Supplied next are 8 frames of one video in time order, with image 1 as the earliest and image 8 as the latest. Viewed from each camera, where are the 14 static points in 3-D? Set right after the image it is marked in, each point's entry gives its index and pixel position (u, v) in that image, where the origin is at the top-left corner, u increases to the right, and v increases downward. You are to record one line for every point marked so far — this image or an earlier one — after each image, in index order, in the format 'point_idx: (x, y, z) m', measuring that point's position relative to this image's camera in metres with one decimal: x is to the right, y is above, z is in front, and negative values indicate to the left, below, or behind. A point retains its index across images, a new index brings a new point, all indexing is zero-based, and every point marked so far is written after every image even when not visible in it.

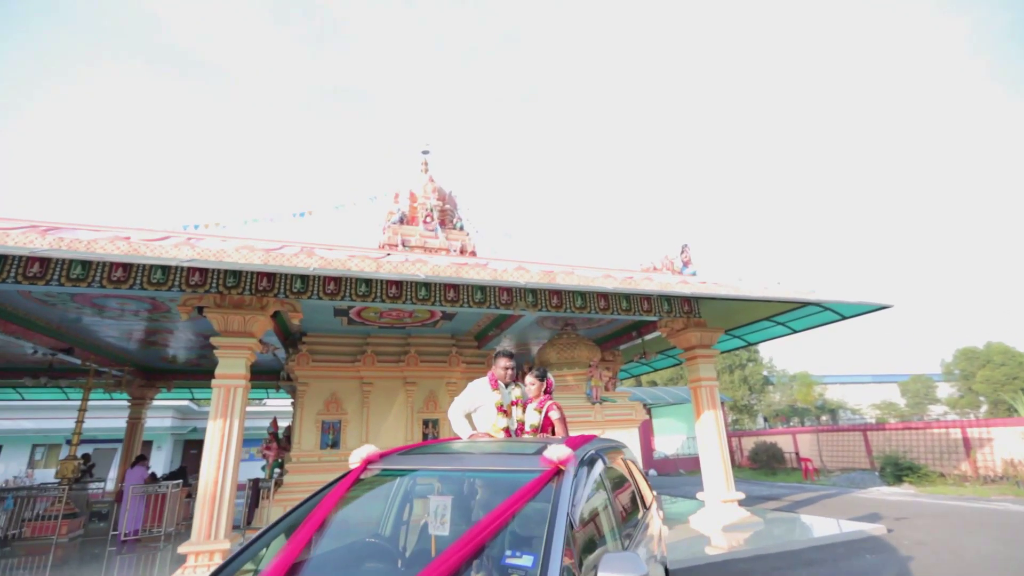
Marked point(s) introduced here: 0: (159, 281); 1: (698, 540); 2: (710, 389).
0: (-3.4, 0.0, +4.8) m
1: (+2.1, -2.8, +5.4) m
2: (+2.6, -1.3, +6.4) m
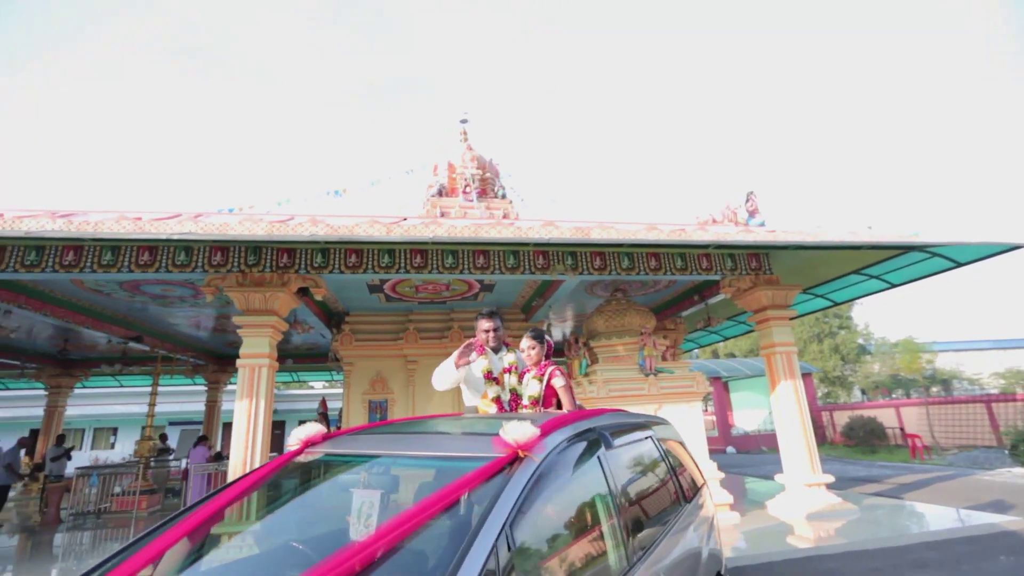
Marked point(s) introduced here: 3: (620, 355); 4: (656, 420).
0: (-3.1, +0.2, +4.7) m
1: (+2.5, -2.3, +4.7) m
2: (+3.1, -0.8, +5.5) m
3: (+1.2, -0.8, +5.6) m
4: (+0.8, -0.7, +2.6) m
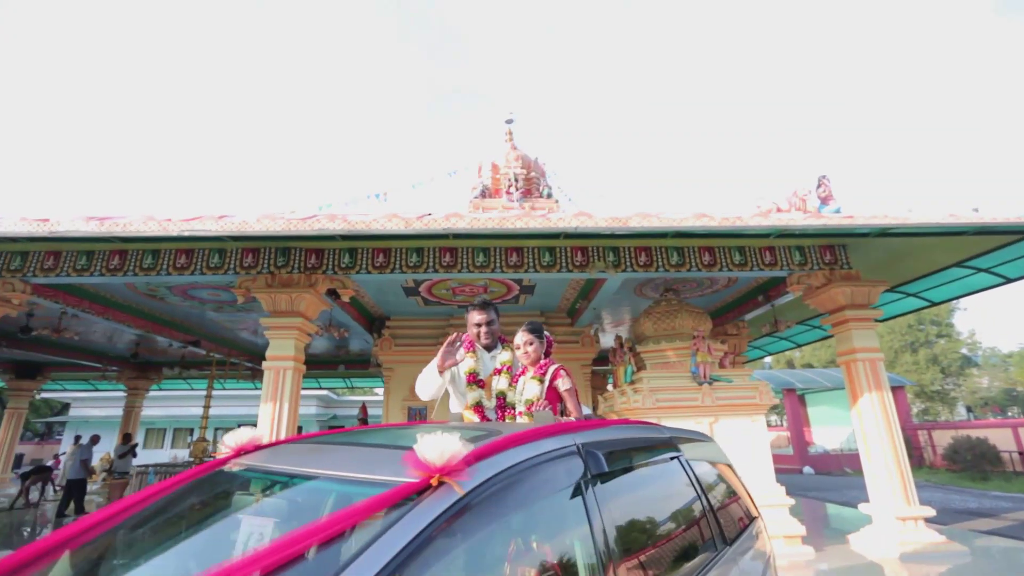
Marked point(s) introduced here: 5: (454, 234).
0: (-2.8, +0.2, +4.7) m
1: (+2.8, -2.2, +3.9) m
2: (+3.4, -0.7, +4.8) m
3: (+1.6, -0.8, +5.0) m
4: (+0.8, -0.6, +2.1) m
5: (-0.5, +0.5, +4.2) m
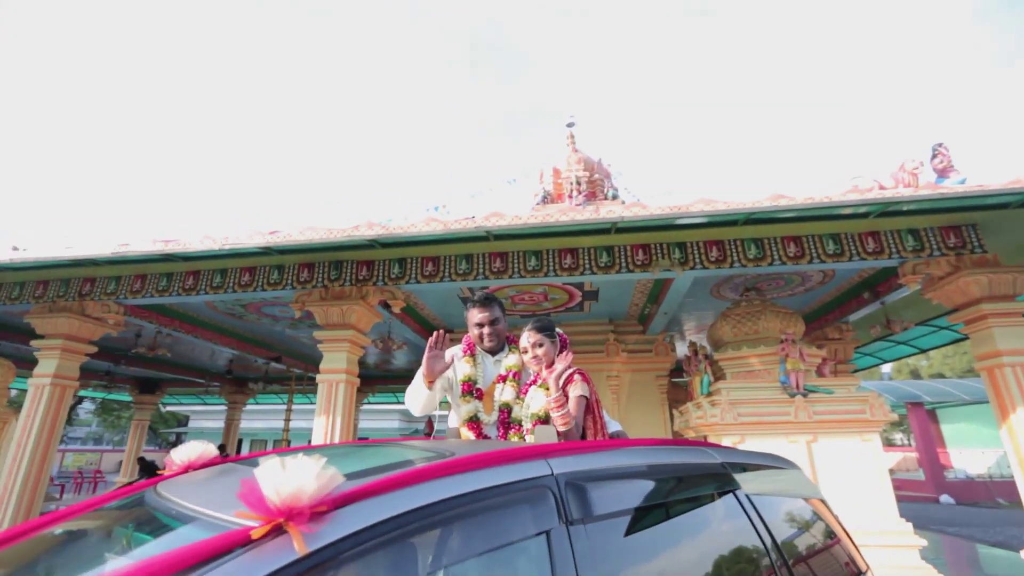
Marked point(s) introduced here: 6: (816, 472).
0: (-2.3, +0.1, +4.8) m
1: (+3.2, -2.1, +3.0) m
2: (+3.9, -0.6, +3.8) m
3: (+2.1, -0.7, +4.4) m
4: (+0.8, -0.6, +1.6) m
5: (-0.1, +0.4, +4.0) m
6: (+2.4, -1.4, +3.9) m
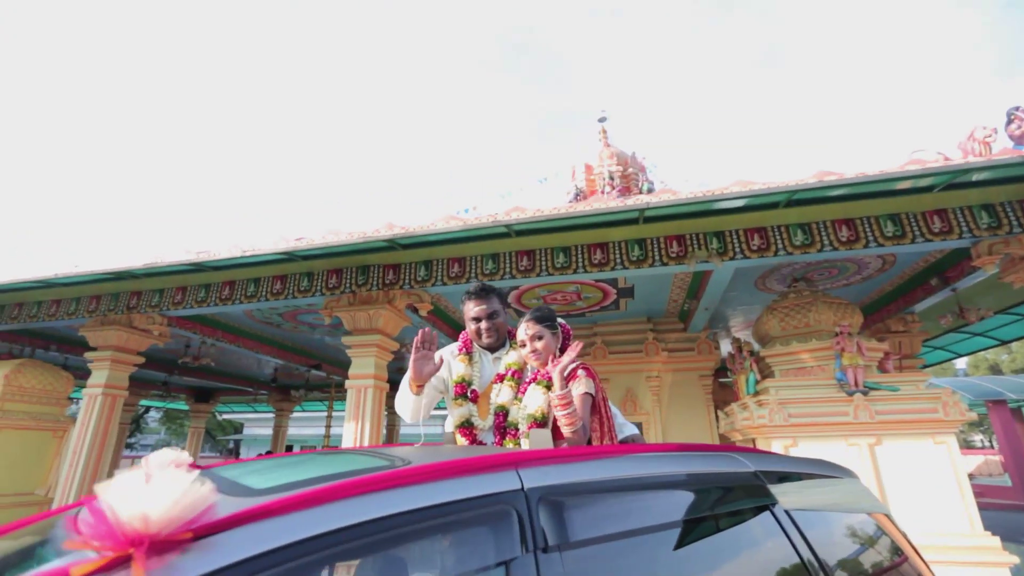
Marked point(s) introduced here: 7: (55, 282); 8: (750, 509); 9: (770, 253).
0: (-2.0, 0.0, +4.9) m
1: (+3.3, -2.0, +2.6) m
2: (+4.1, -0.5, +3.3) m
3: (+2.4, -0.6, +4.0) m
4: (+0.8, -0.5, +1.3) m
5: (0.0, +0.5, +3.8) m
6: (+2.6, -1.3, +3.5) m
7: (-4.8, +0.1, +5.2) m
8: (+0.5, -0.5, +1.1) m
9: (+1.9, +0.3, +3.7) m
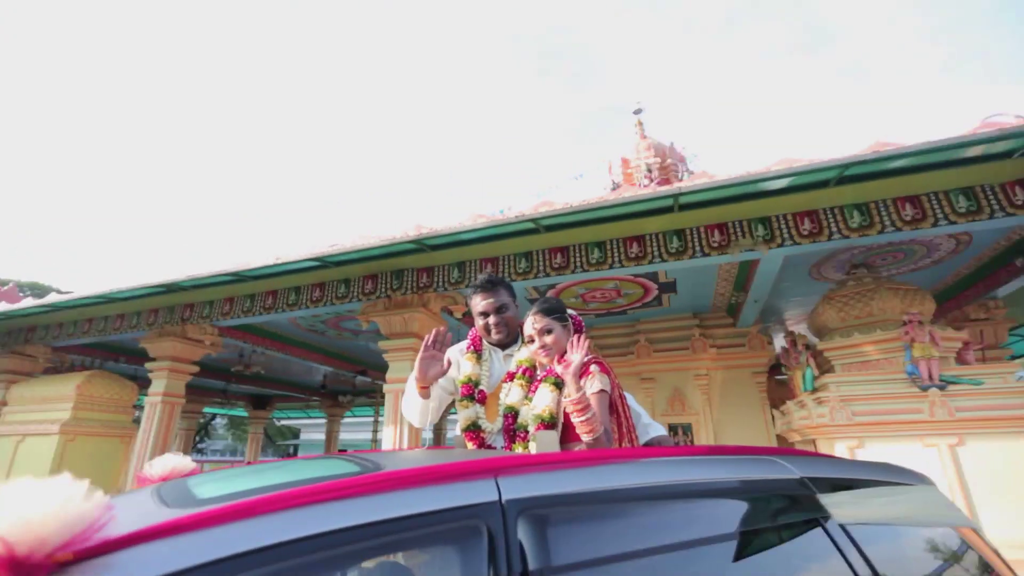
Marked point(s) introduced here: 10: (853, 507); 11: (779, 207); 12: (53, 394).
0: (-1.7, -0.1, +4.9) m
1: (+3.5, -1.9, +2.1) m
2: (+4.3, -0.3, +2.8) m
3: (+2.7, -0.5, +3.7) m
4: (+0.9, -0.4, +1.1) m
5: (+0.3, +0.5, +3.7) m
6: (+2.8, -1.2, +3.1) m
7: (-4.4, -0.1, +5.5) m
8: (+0.5, -0.4, +0.9) m
9: (+2.1, +0.3, +3.4) m
10: (+0.7, -0.4, +1.0) m
11: (+1.9, +0.6, +3.5) m
12: (-5.4, -1.2, +5.8) m
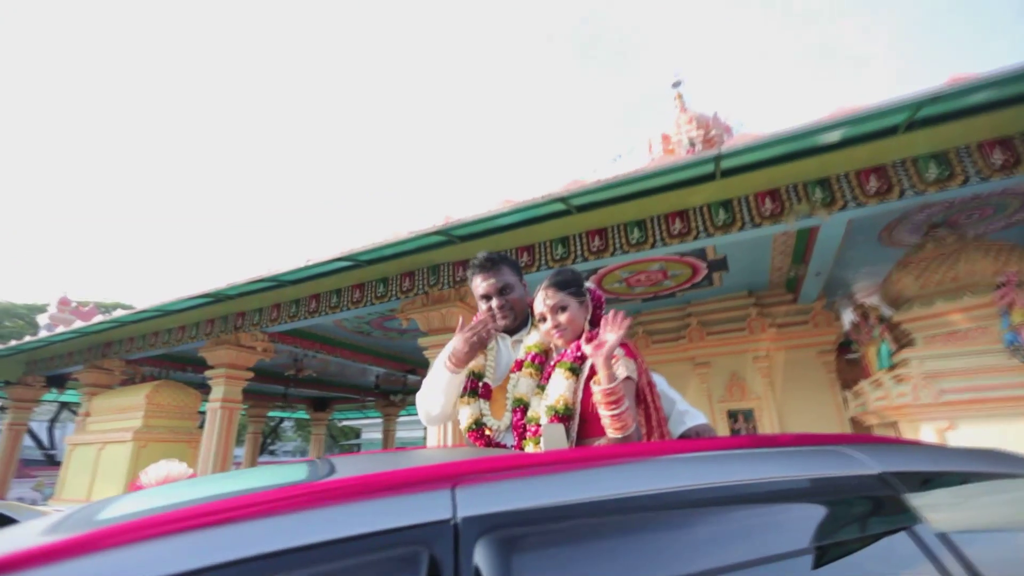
0: (-1.3, -0.1, +4.9) m
1: (+3.7, -1.6, +1.6) m
2: (+4.4, 0.0, +2.2) m
3: (+2.9, -0.3, +3.2) m
4: (+0.9, -0.3, +0.9) m
5: (+0.5, +0.6, +3.5) m
6: (+3.1, -1.0, +2.7) m
7: (-4.0, -0.2, +5.8) m
8: (+0.5, -0.3, +0.7) m
9: (+2.3, +0.6, +3.0) m
10: (+0.7, -0.3, +0.8) m
11: (+2.1, +0.8, +3.1) m
12: (-4.8, -1.4, +6.2) m
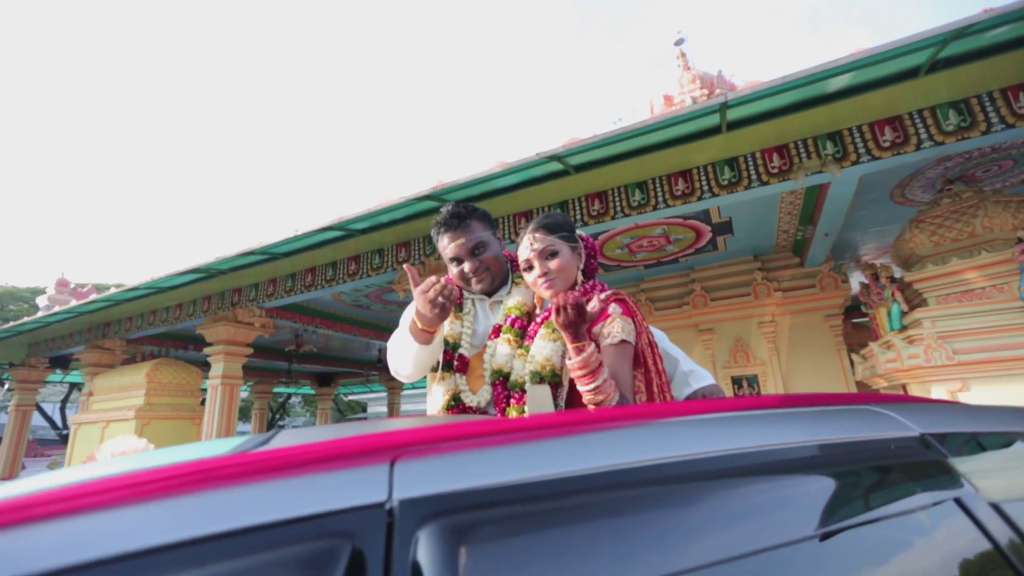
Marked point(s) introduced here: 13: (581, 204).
0: (-1.3, +0.2, +4.8) m
1: (+3.7, -1.4, +1.6) m
2: (+4.4, +0.3, +2.0) m
3: (+2.9, 0.0, +3.1) m
4: (+0.9, -0.2, +0.8) m
5: (+0.4, +0.8, +3.3) m
6: (+3.1, -0.7, +2.6) m
7: (-4.0, 0.0, +5.7) m
8: (+0.5, -0.3, +0.6) m
9: (+2.3, +0.8, +2.8) m
10: (+0.6, -0.2, +0.6) m
11: (+2.0, +1.0, +3.0) m
12: (-4.8, -1.2, +6.2) m
13: (+0.5, +0.6, +3.9) m
